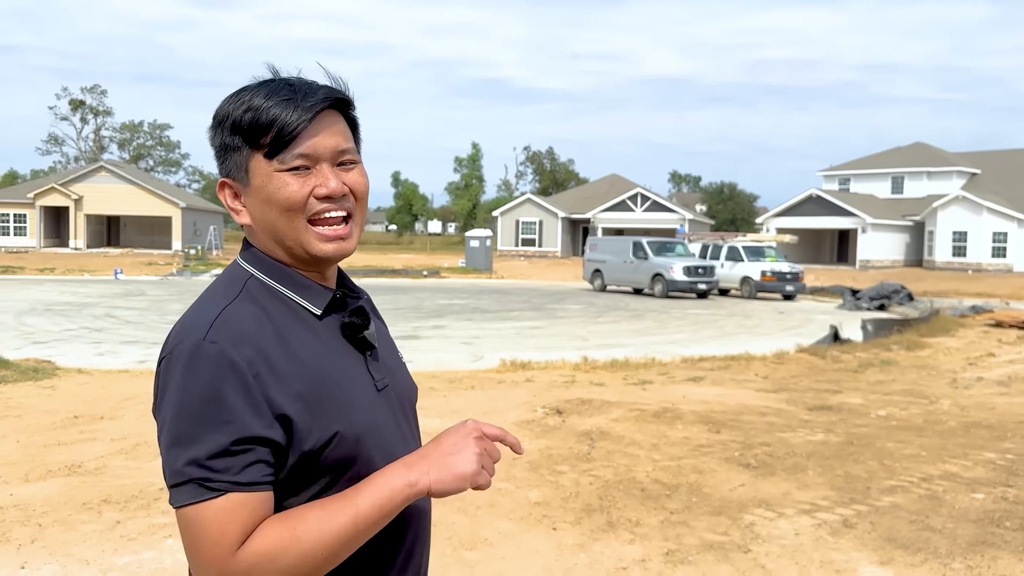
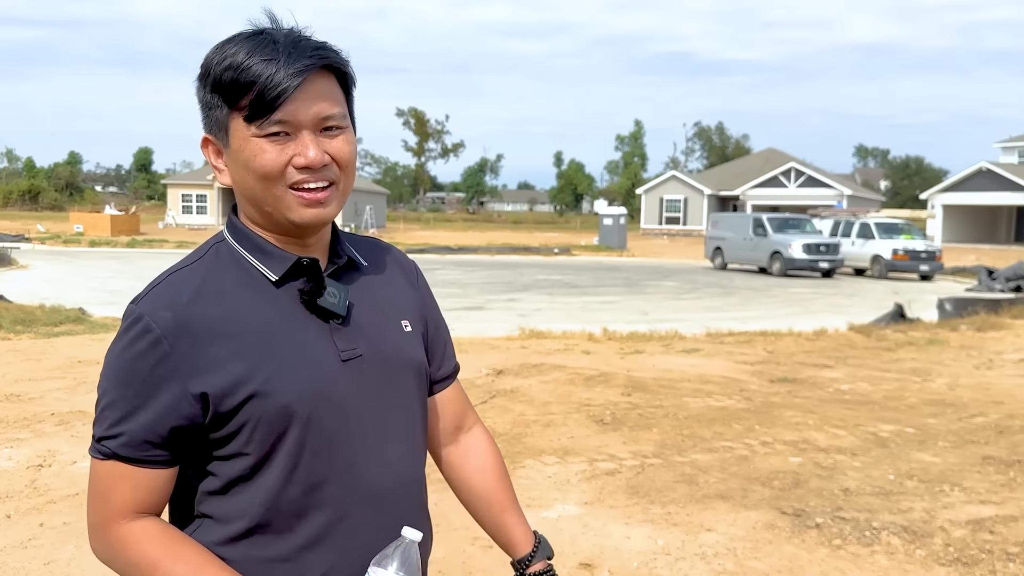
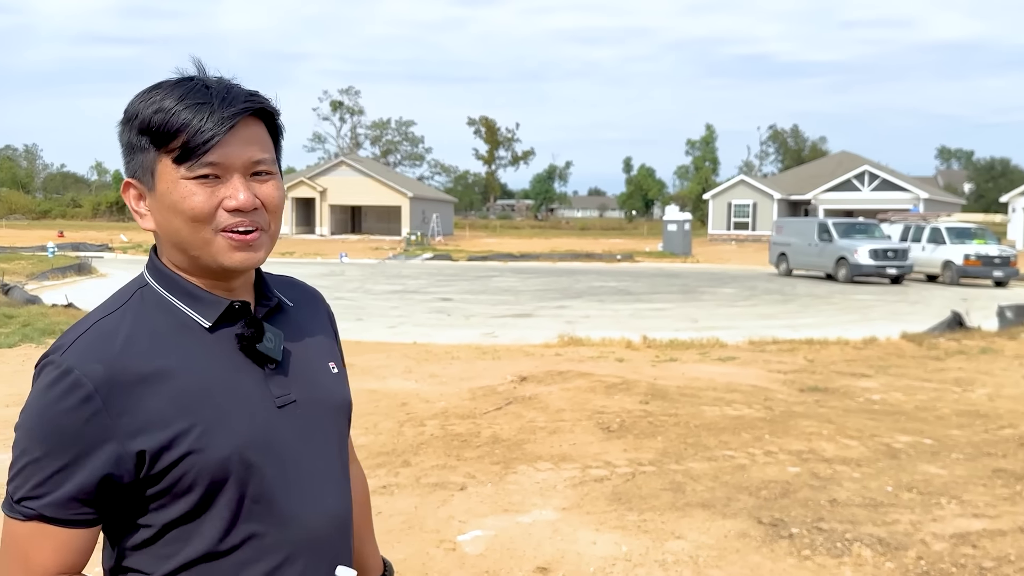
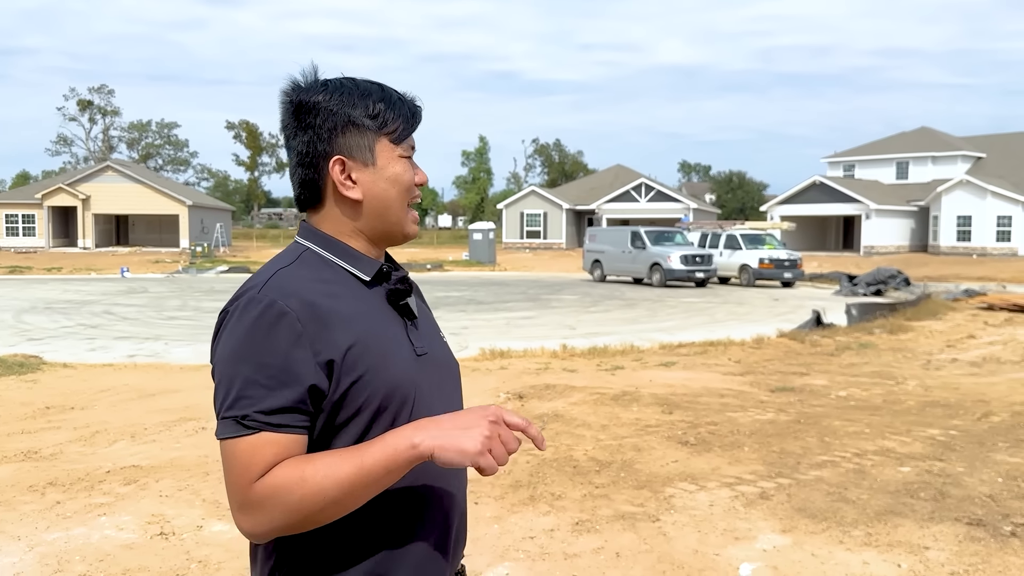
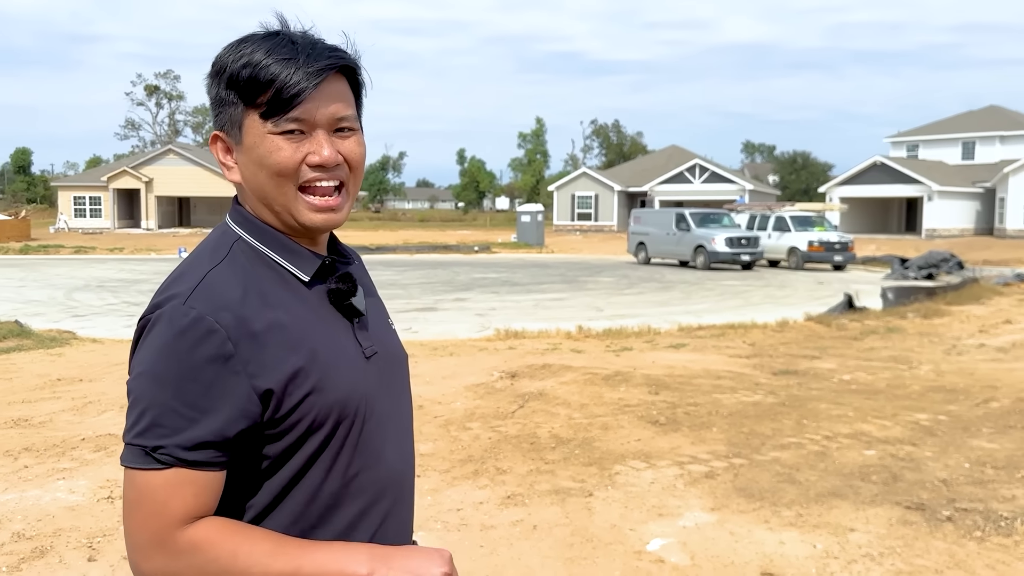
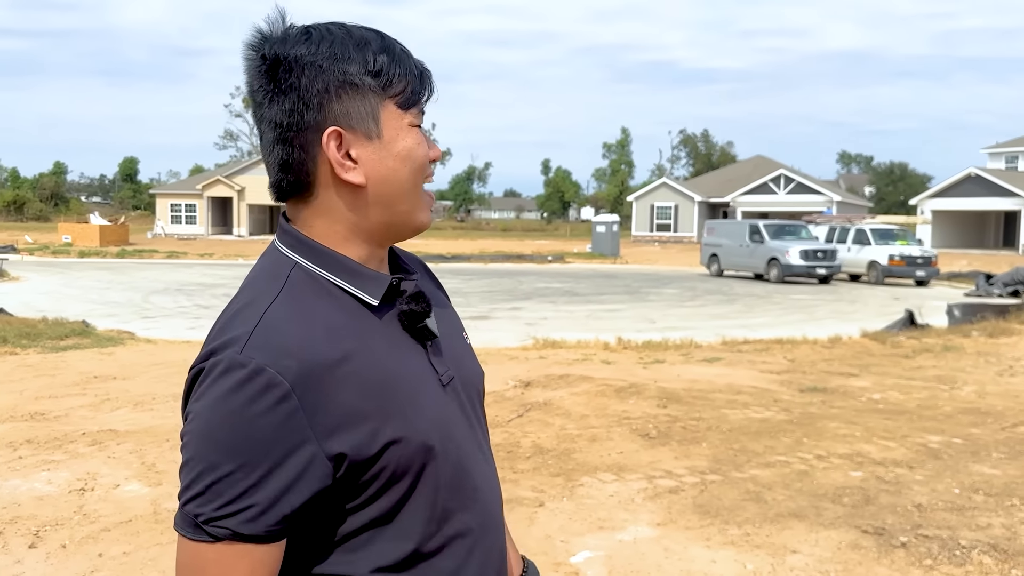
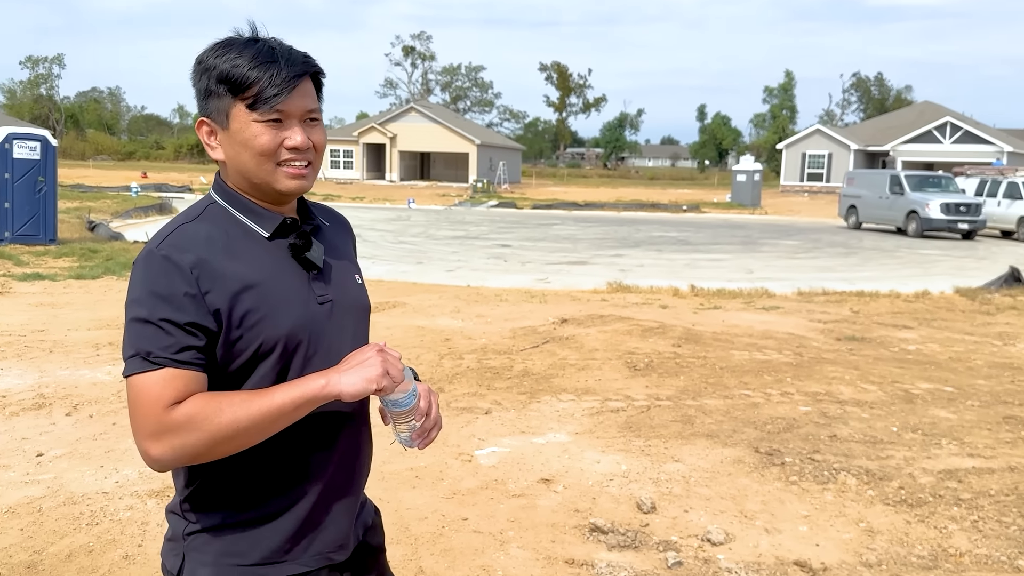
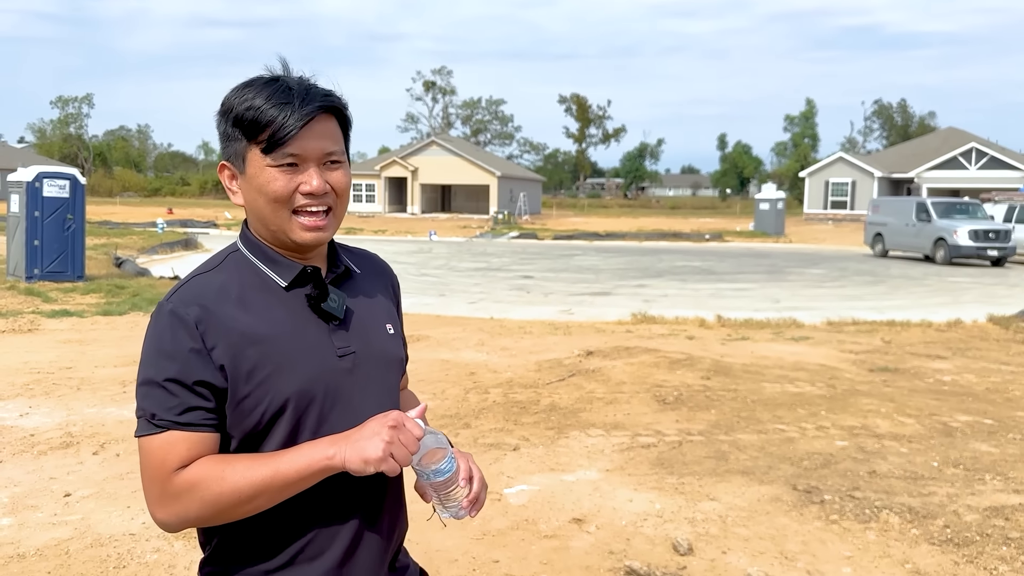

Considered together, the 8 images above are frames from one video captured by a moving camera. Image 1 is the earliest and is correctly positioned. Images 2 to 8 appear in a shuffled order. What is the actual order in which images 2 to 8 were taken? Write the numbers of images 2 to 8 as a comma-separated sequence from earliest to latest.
4, 5, 6, 2, 3, 8, 7
